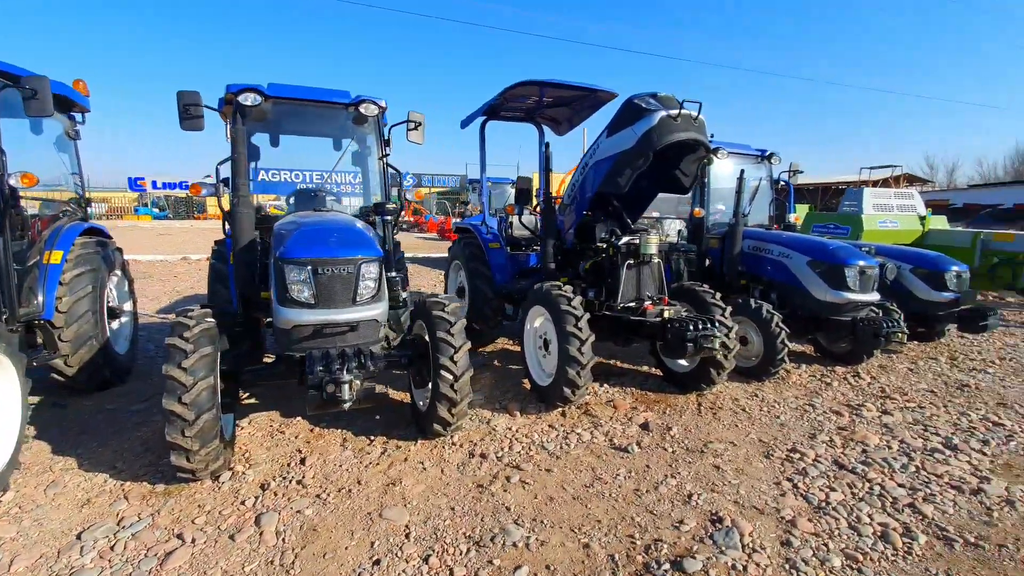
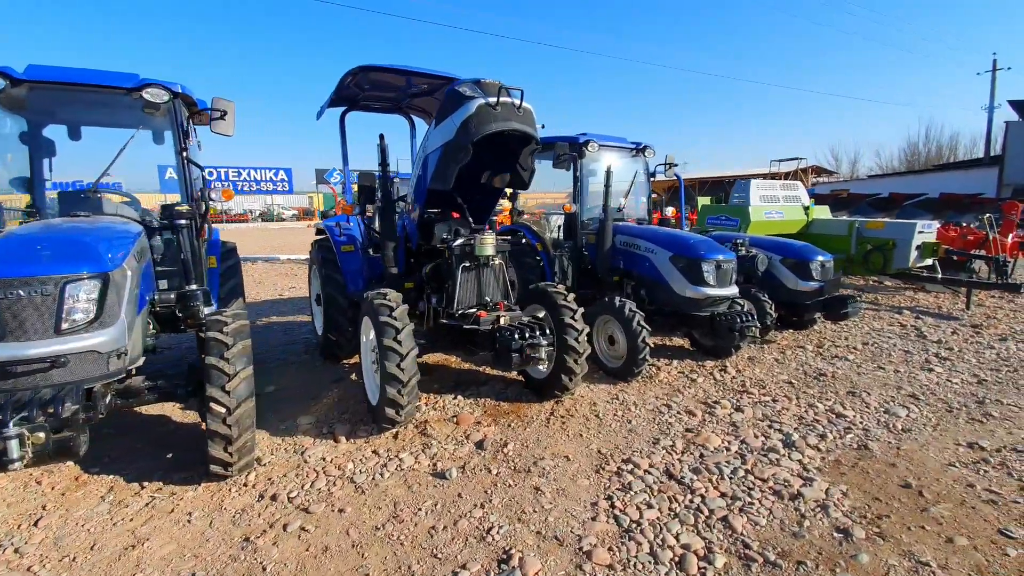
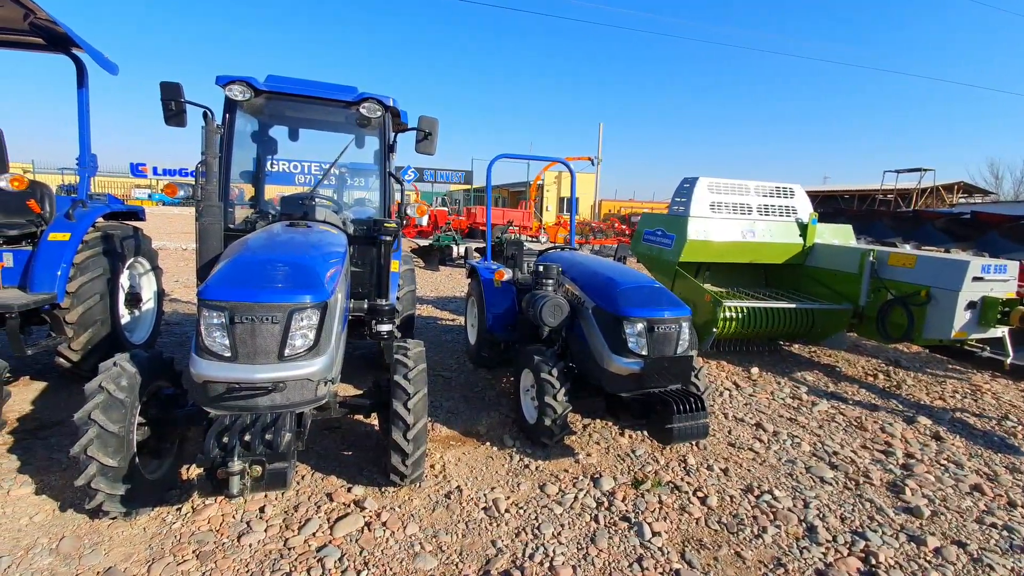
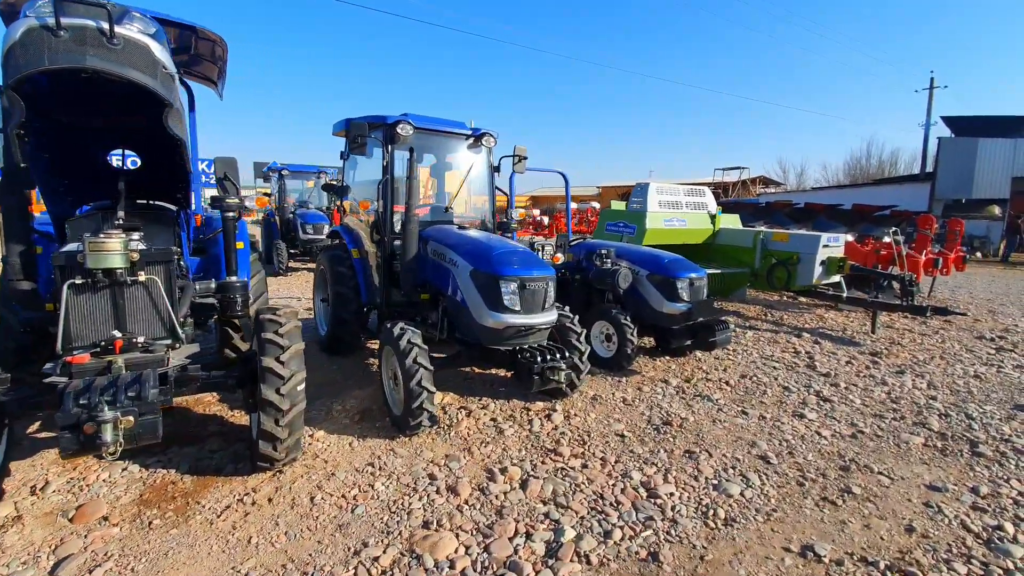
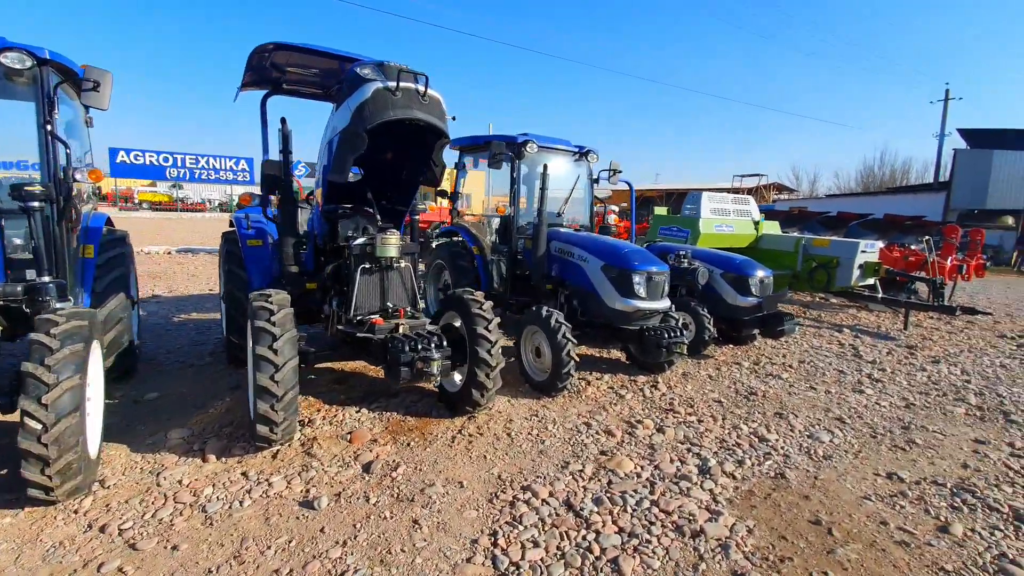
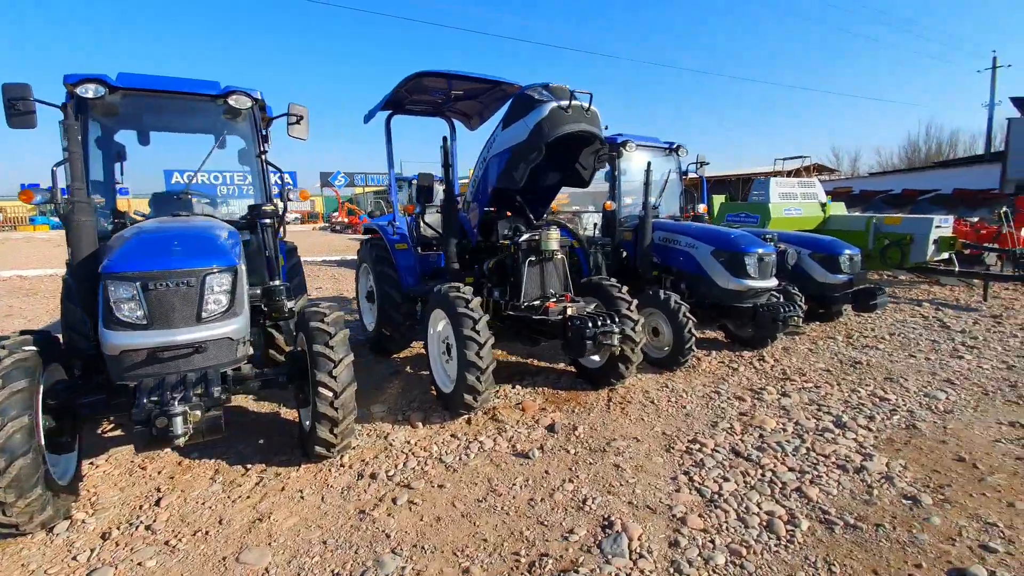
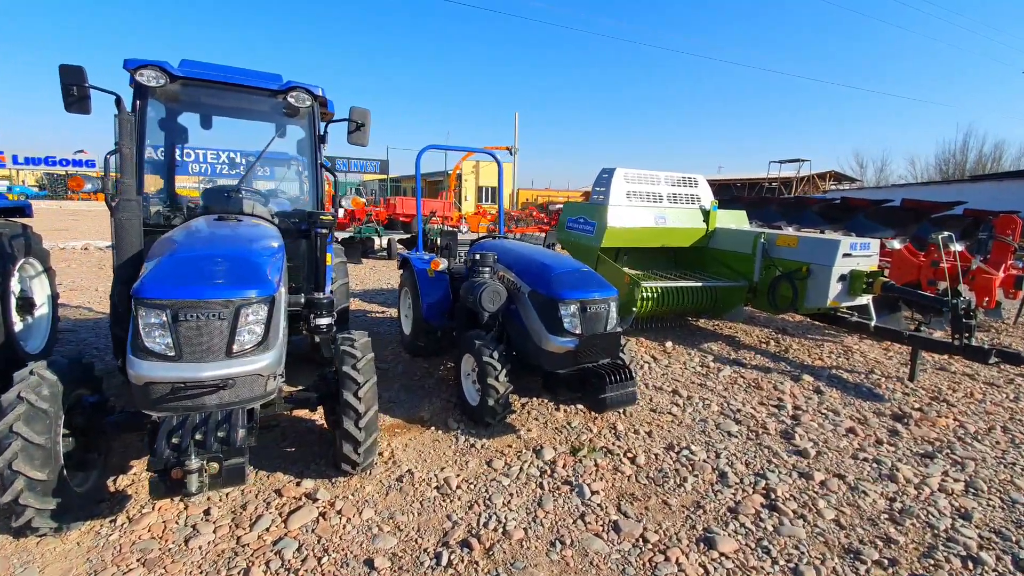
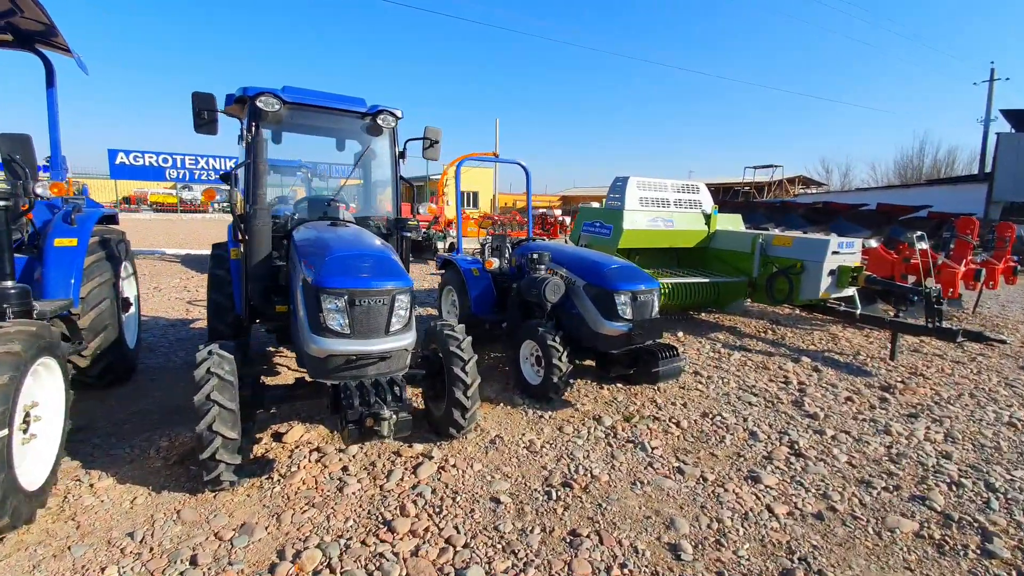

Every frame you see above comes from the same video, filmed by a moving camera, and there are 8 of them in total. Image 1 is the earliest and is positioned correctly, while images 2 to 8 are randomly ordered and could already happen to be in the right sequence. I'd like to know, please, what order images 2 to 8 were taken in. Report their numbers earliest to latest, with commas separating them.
6, 2, 5, 4, 8, 7, 3
